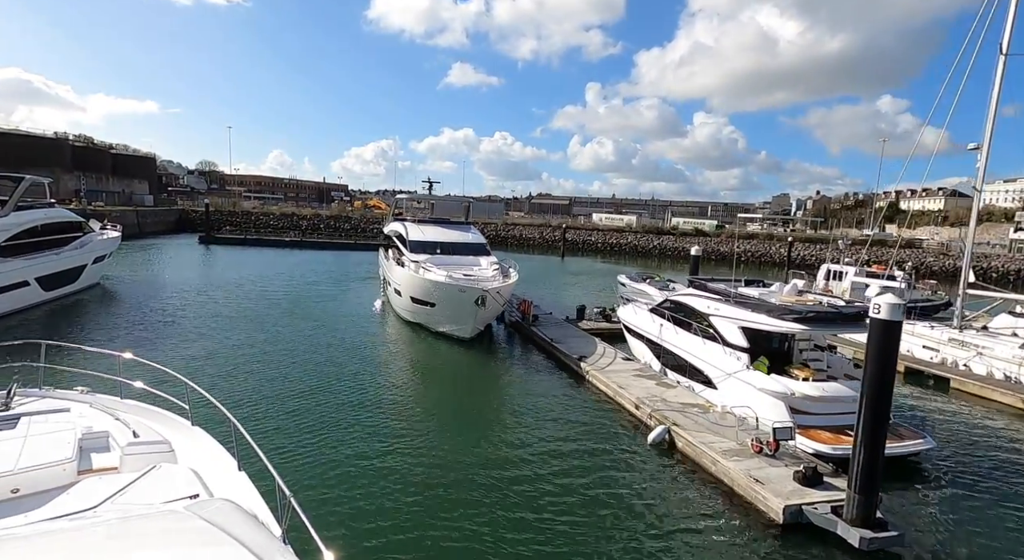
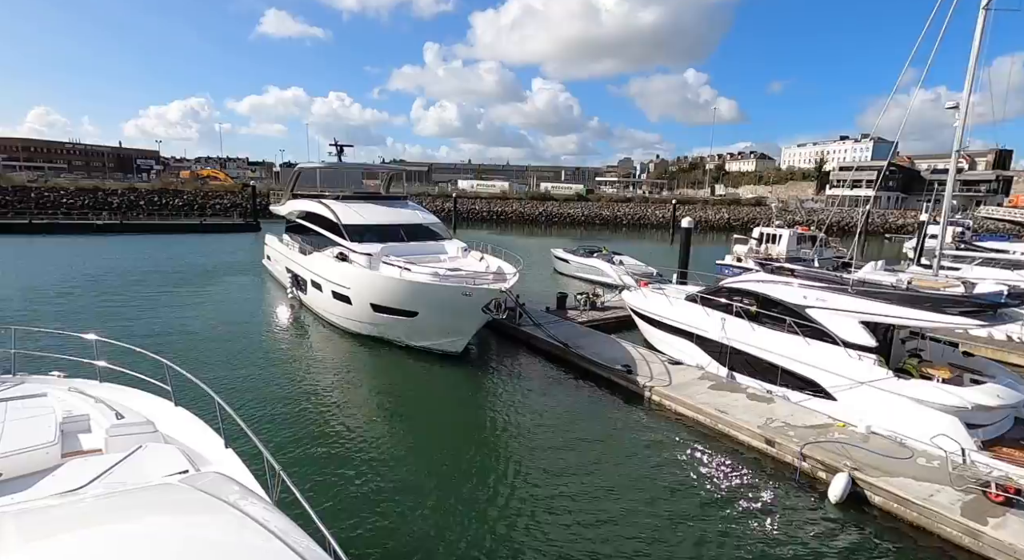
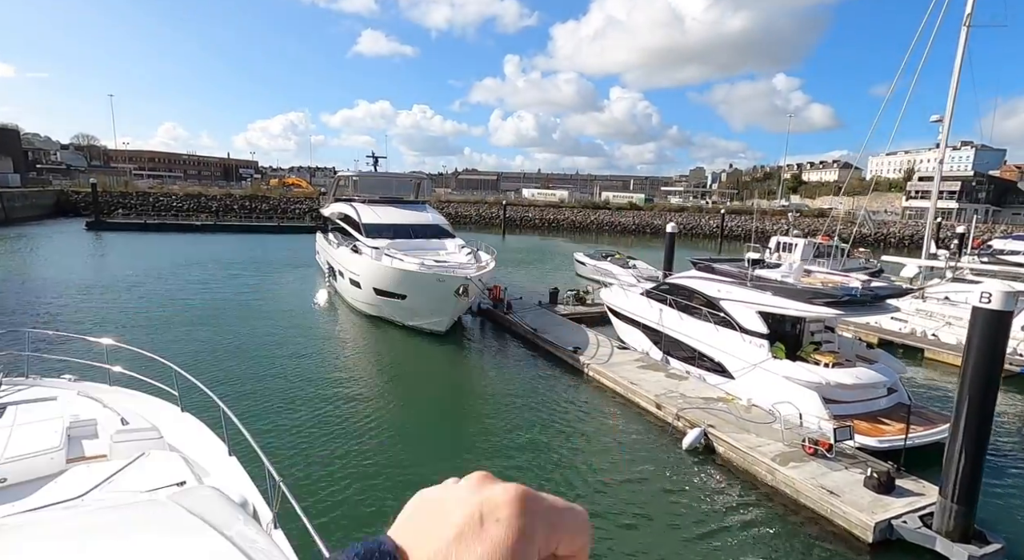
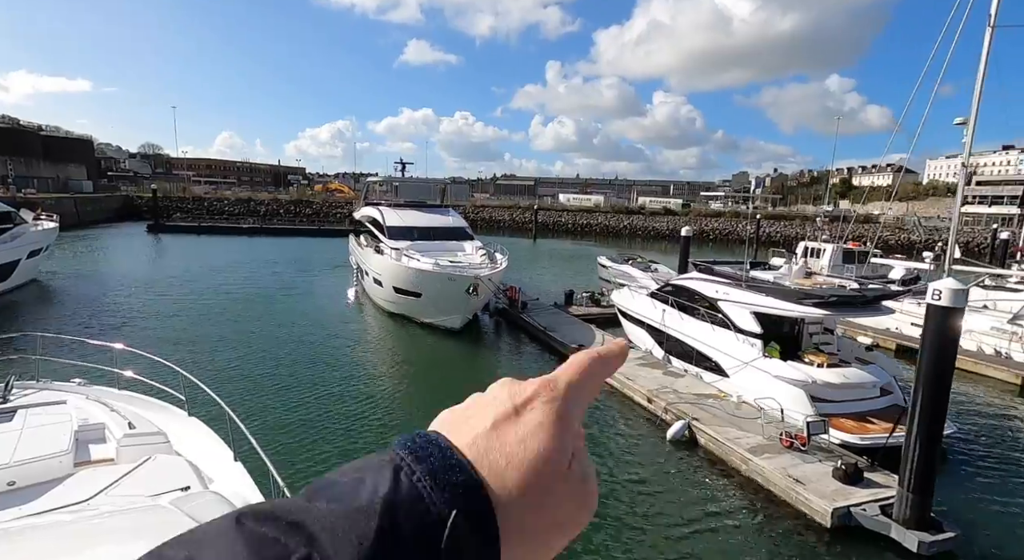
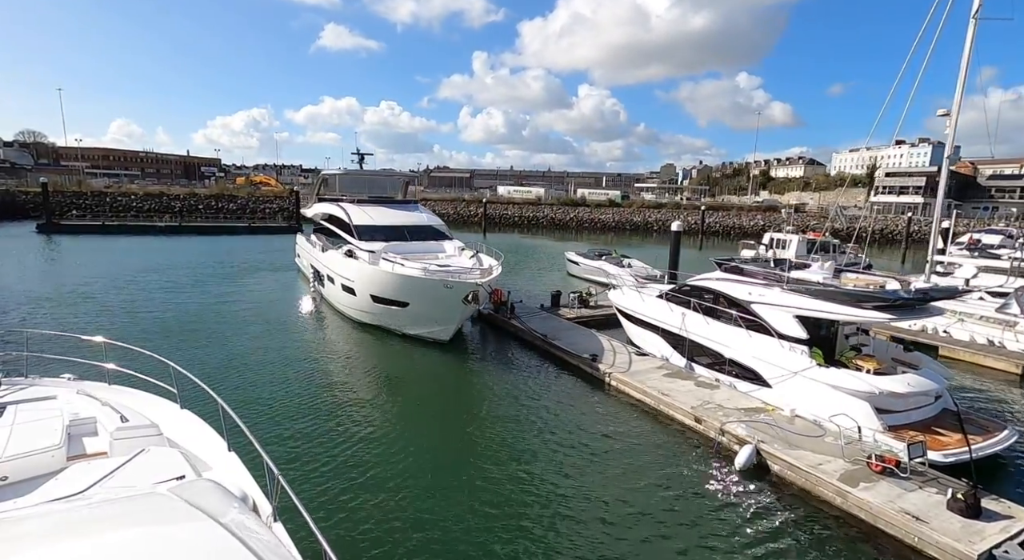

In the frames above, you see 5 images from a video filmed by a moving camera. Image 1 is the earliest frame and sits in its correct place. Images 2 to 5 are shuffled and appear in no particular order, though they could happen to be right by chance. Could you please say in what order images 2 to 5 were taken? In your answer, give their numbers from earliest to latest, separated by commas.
4, 3, 5, 2
